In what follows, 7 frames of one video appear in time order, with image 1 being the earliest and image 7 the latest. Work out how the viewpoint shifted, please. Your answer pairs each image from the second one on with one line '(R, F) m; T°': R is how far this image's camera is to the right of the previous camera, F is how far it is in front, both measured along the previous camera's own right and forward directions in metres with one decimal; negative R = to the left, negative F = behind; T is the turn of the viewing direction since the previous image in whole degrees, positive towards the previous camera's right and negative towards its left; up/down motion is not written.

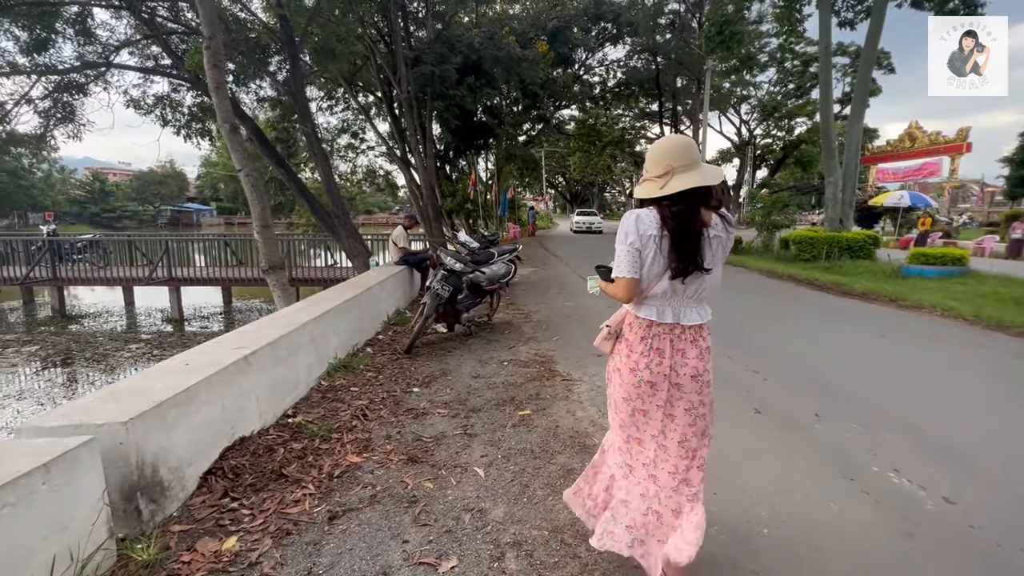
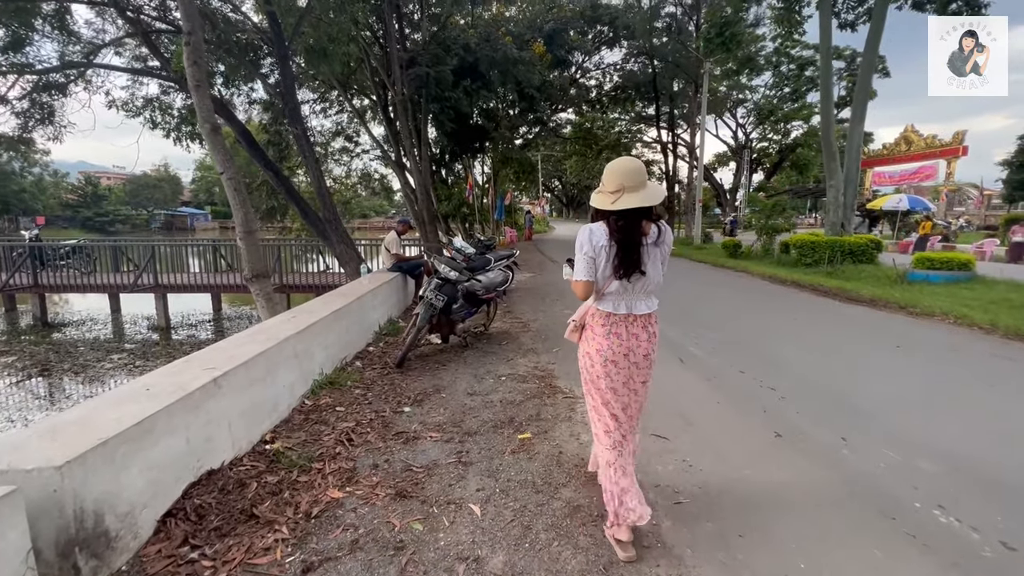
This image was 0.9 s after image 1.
(0.0, +0.3) m; 0°
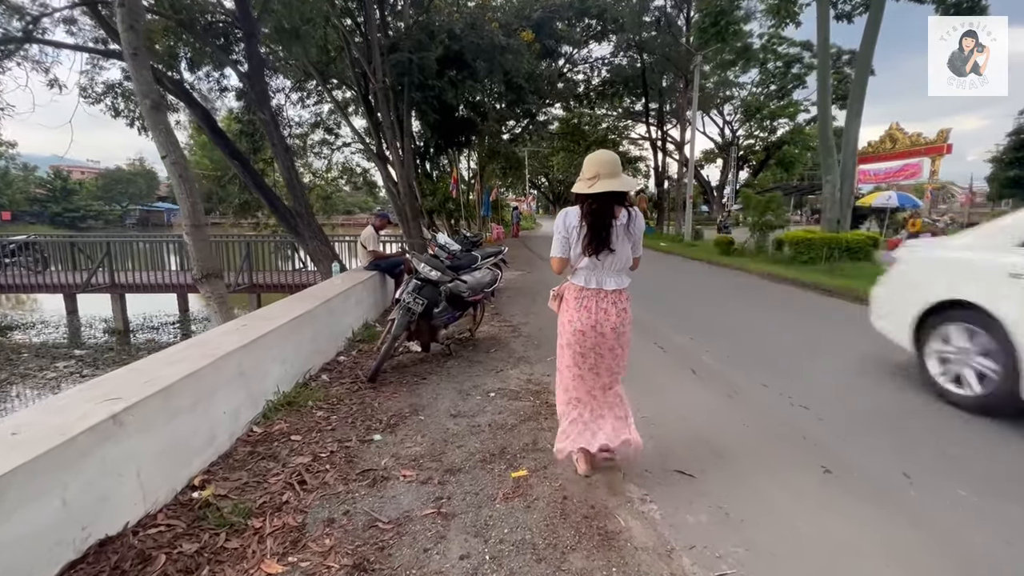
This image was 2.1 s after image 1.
(0.0, +0.6) m; +2°
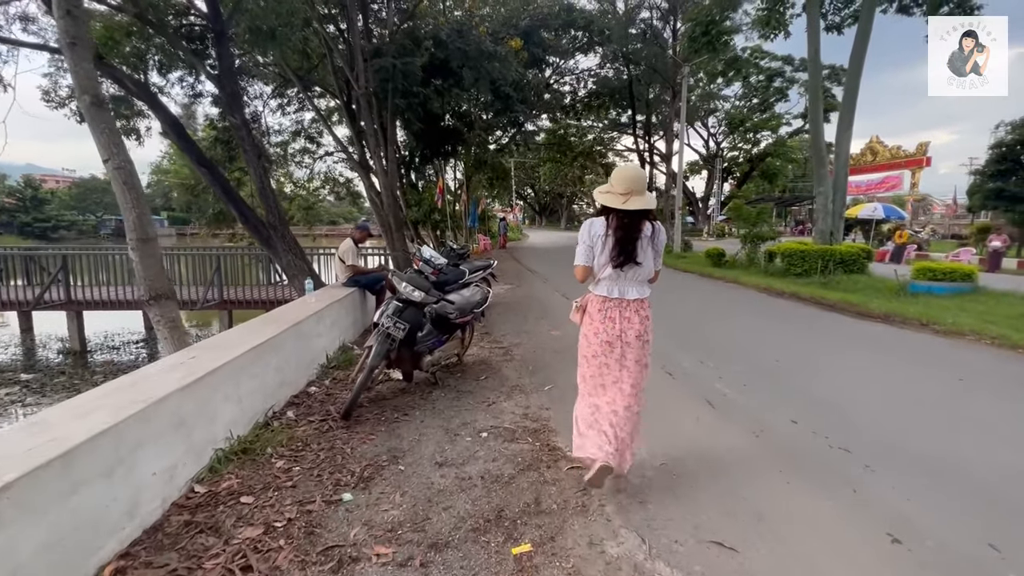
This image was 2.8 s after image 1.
(-0.1, +0.5) m; +2°
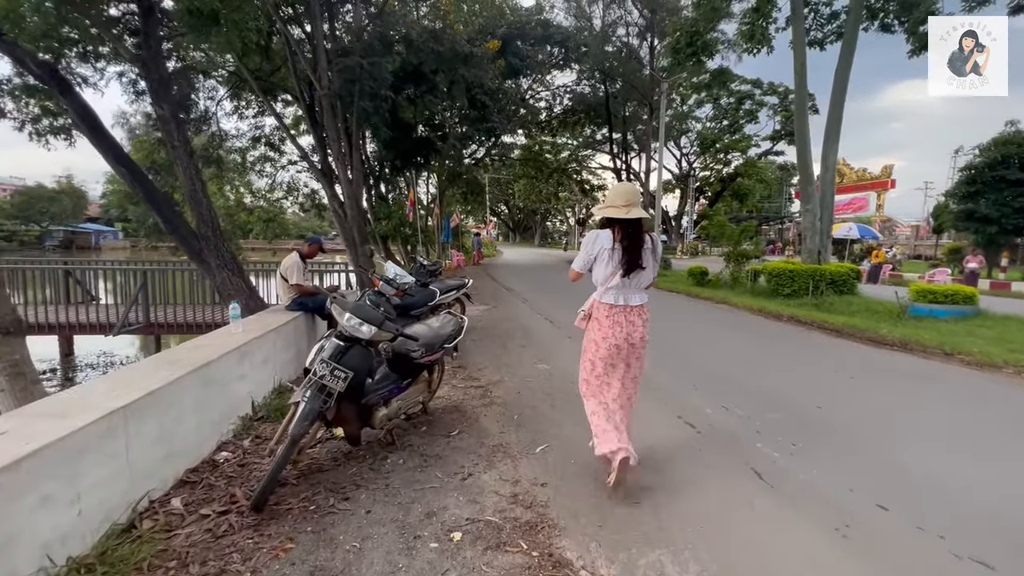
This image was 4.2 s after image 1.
(-0.1, +1.1) m; +3°
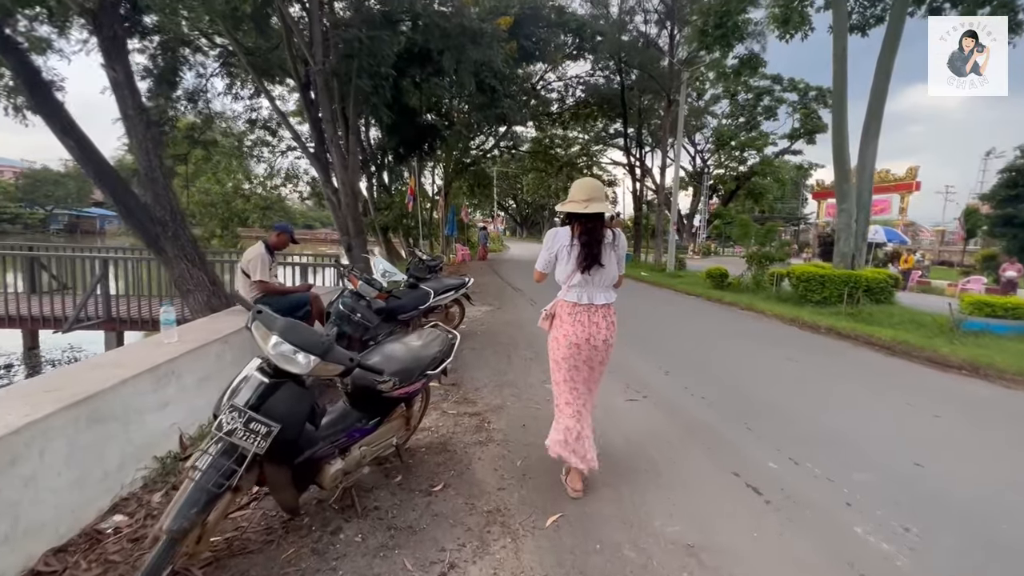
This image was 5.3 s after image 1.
(0.0, +1.0) m; -1°
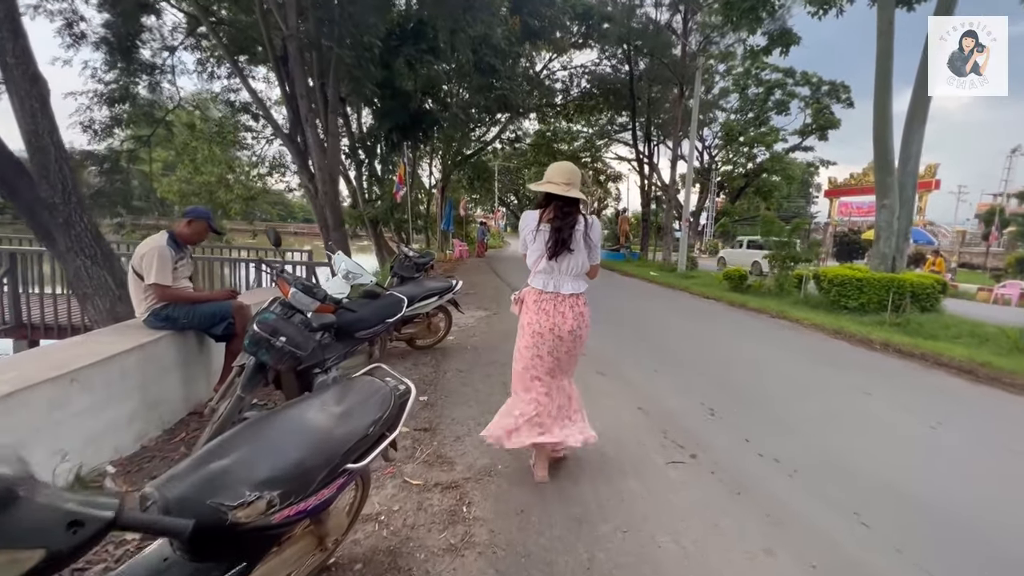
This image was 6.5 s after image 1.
(0.0, +1.3) m; 0°
